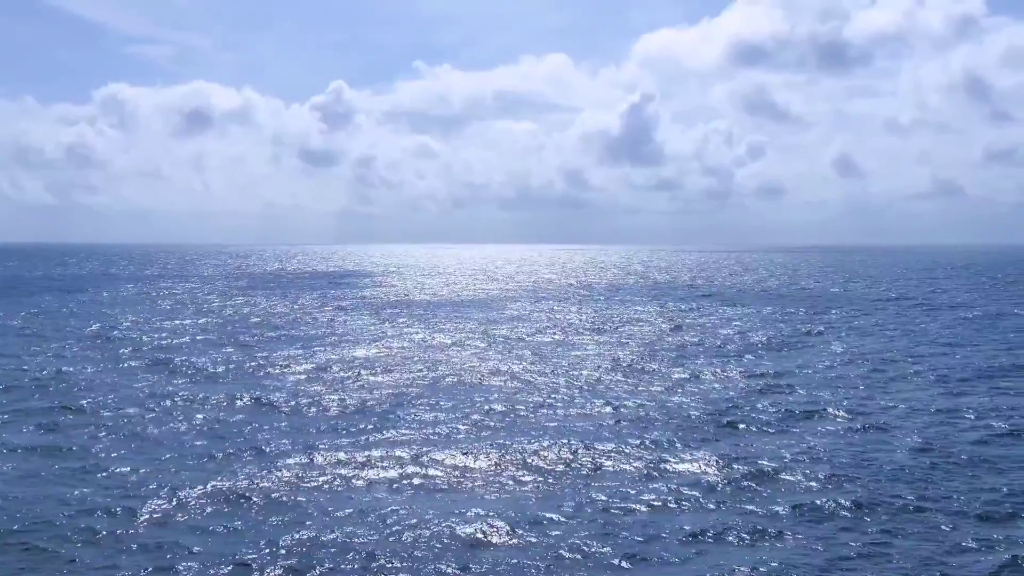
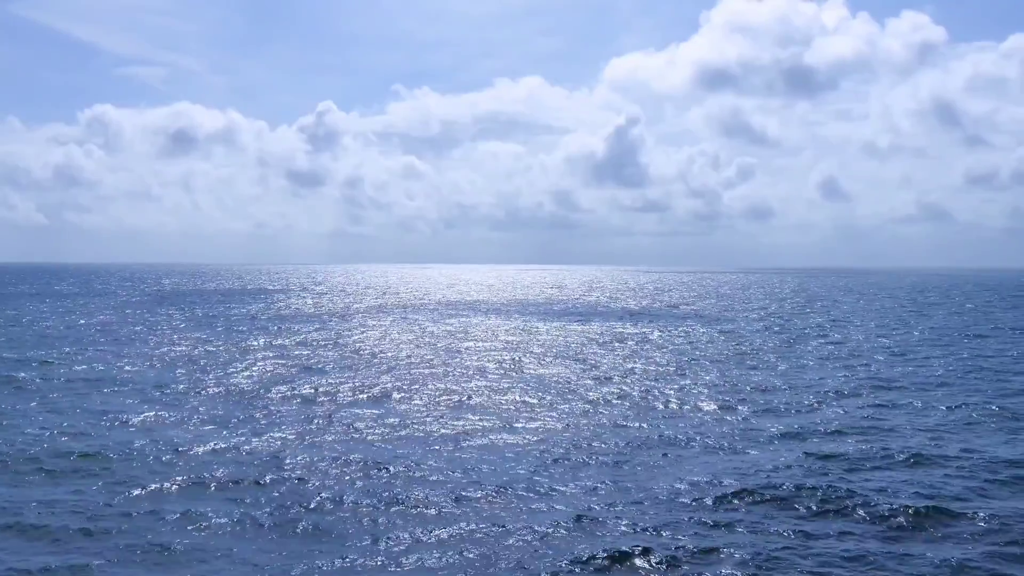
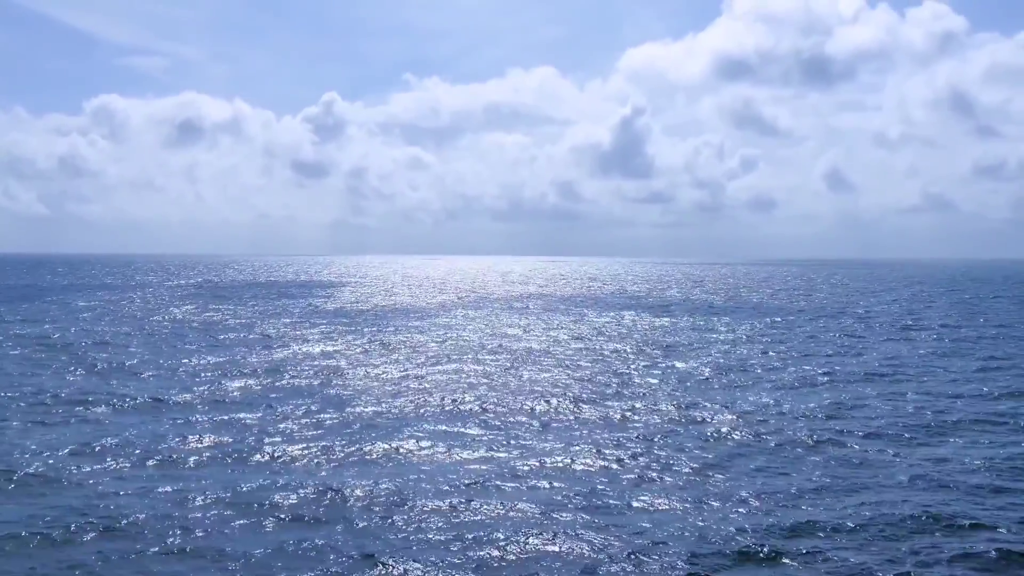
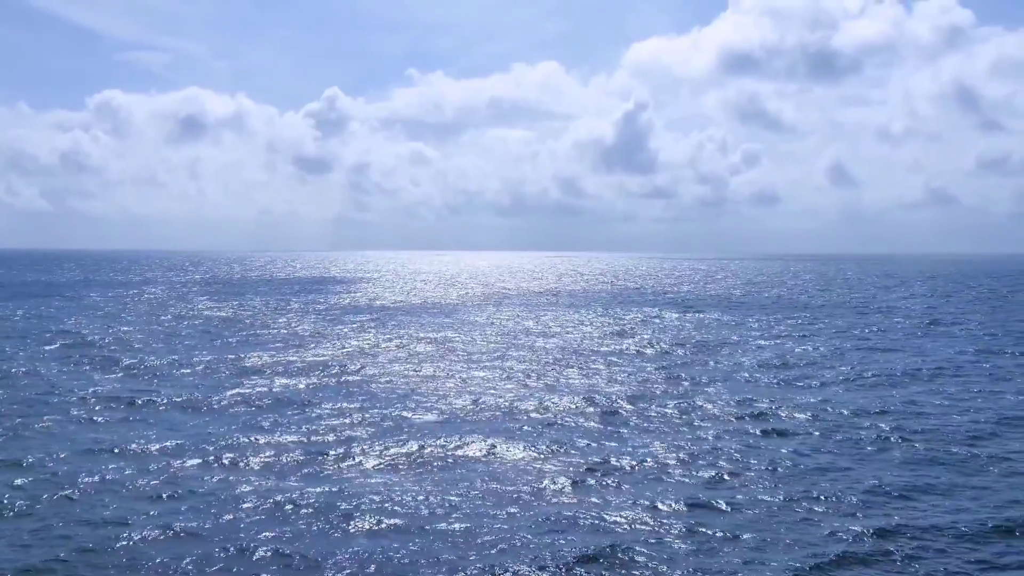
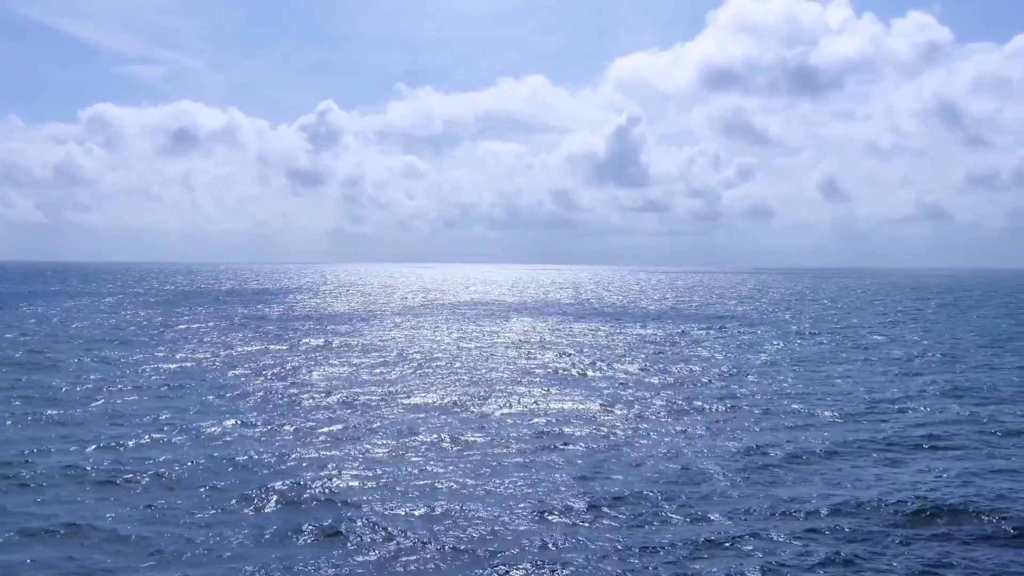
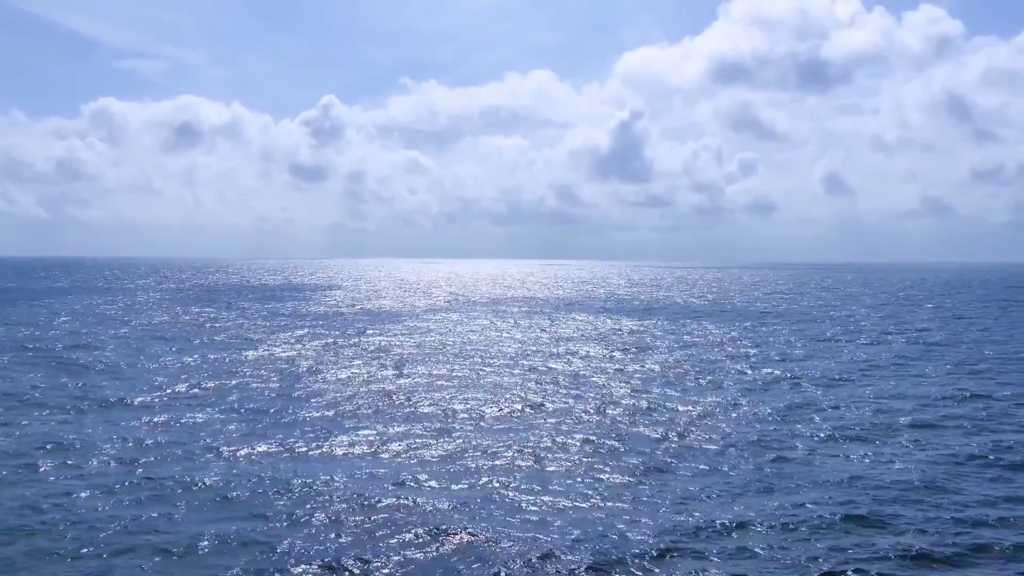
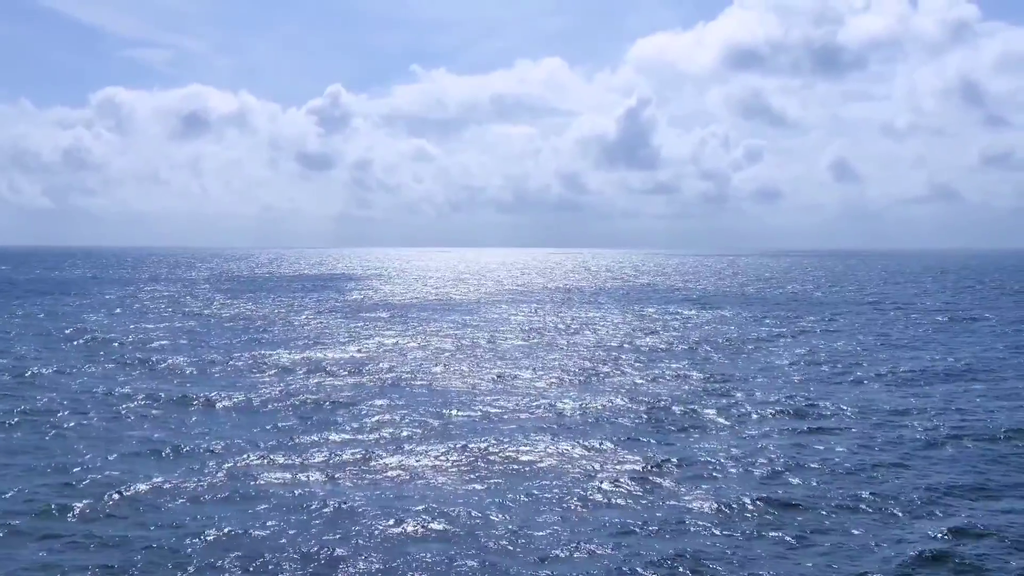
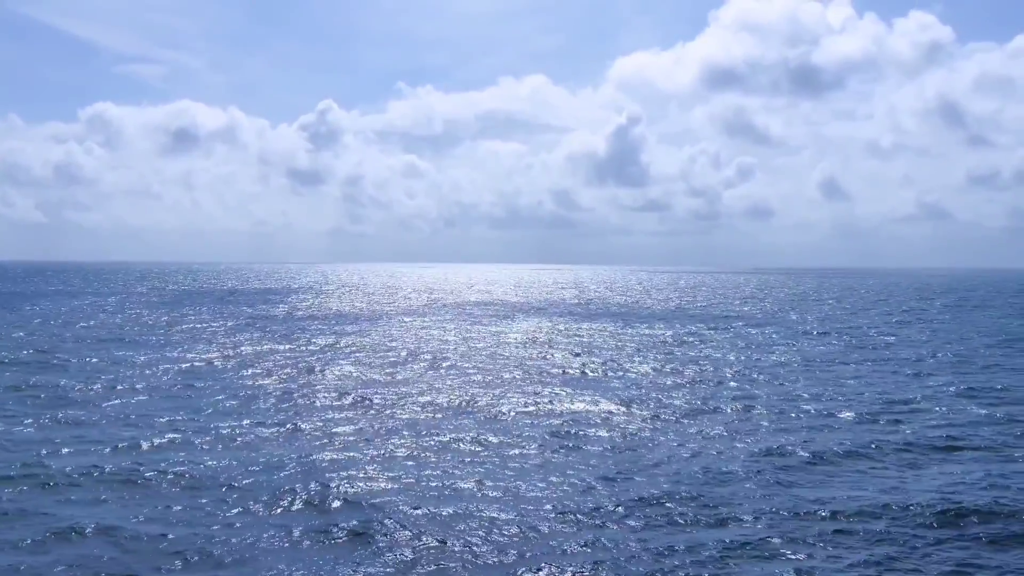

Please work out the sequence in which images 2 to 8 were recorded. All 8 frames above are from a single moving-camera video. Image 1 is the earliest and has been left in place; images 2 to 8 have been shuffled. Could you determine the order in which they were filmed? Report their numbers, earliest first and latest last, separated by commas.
7, 4, 3, 6, 8, 5, 2
